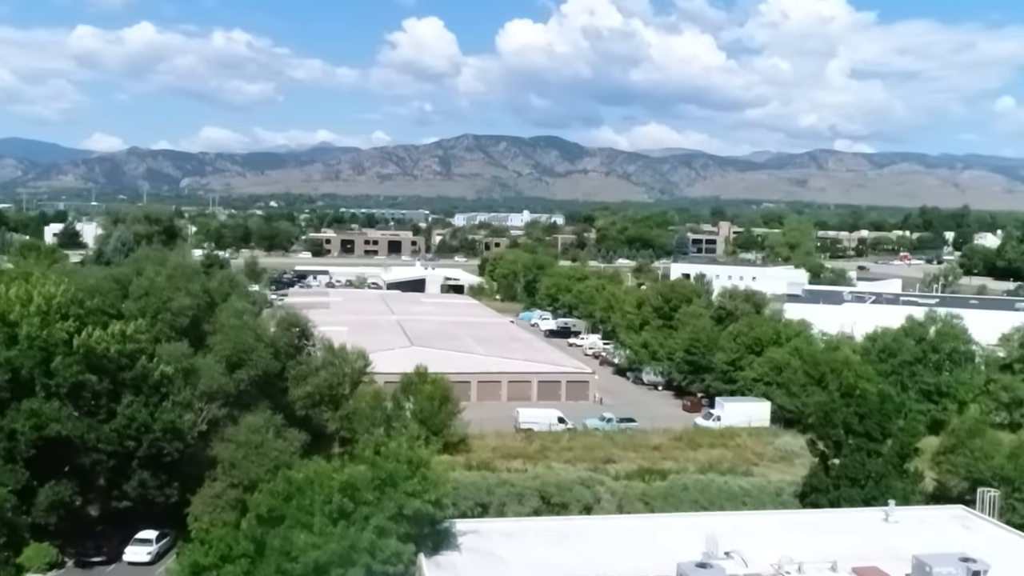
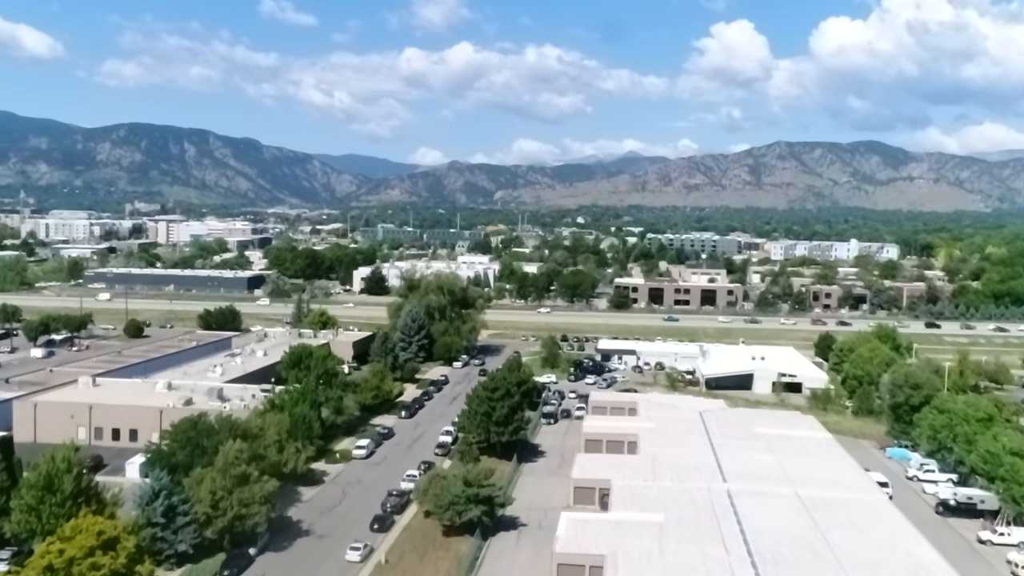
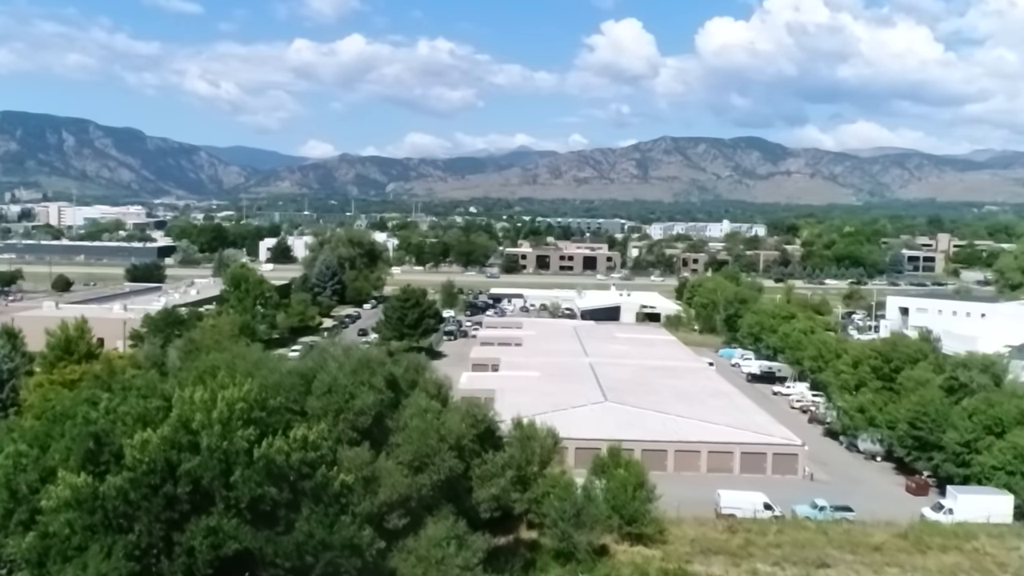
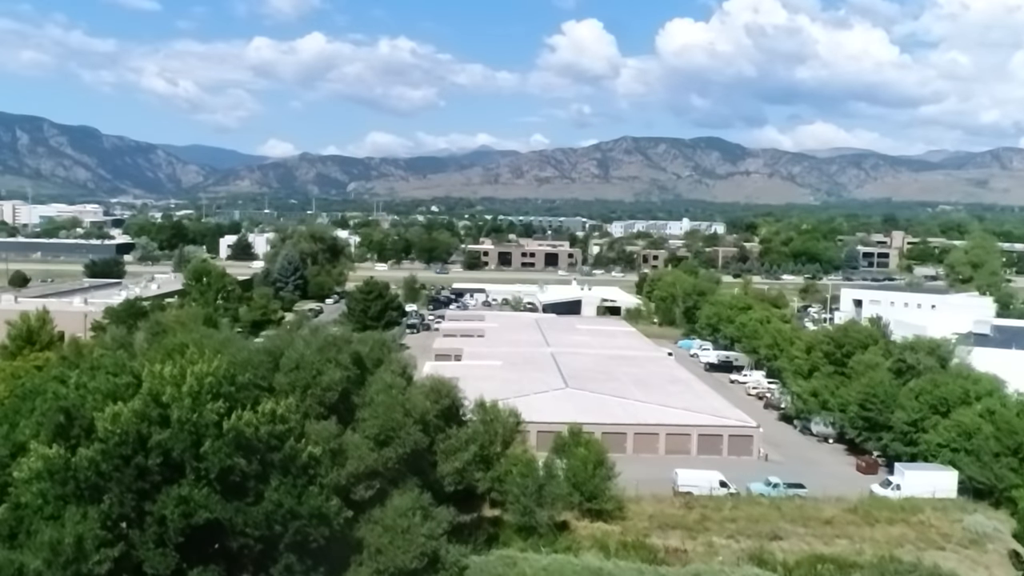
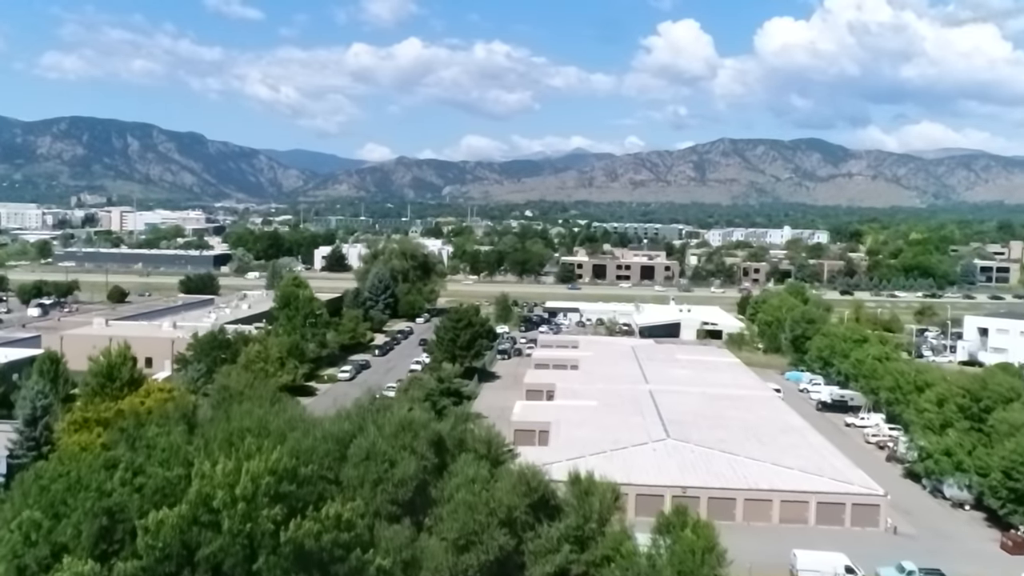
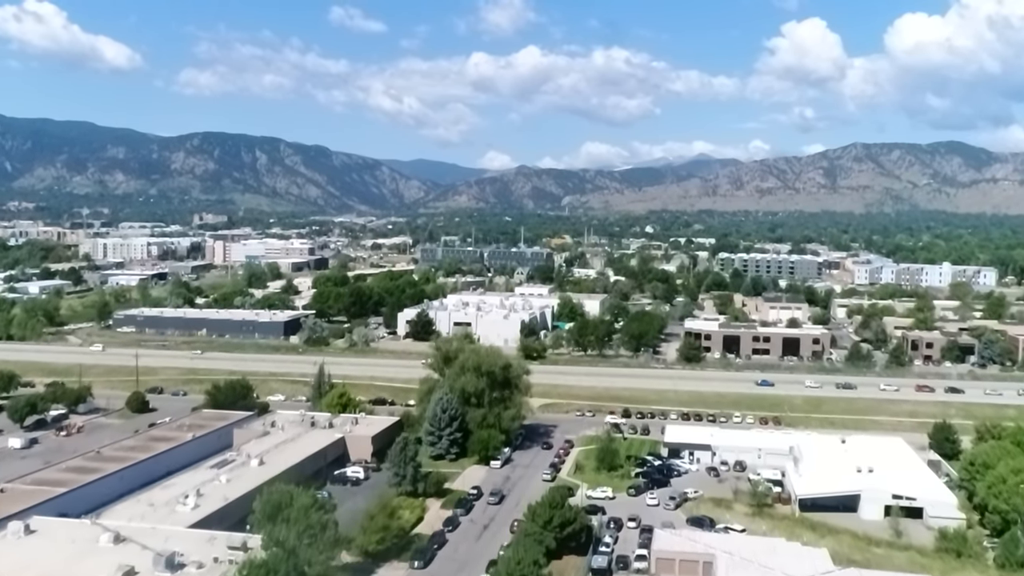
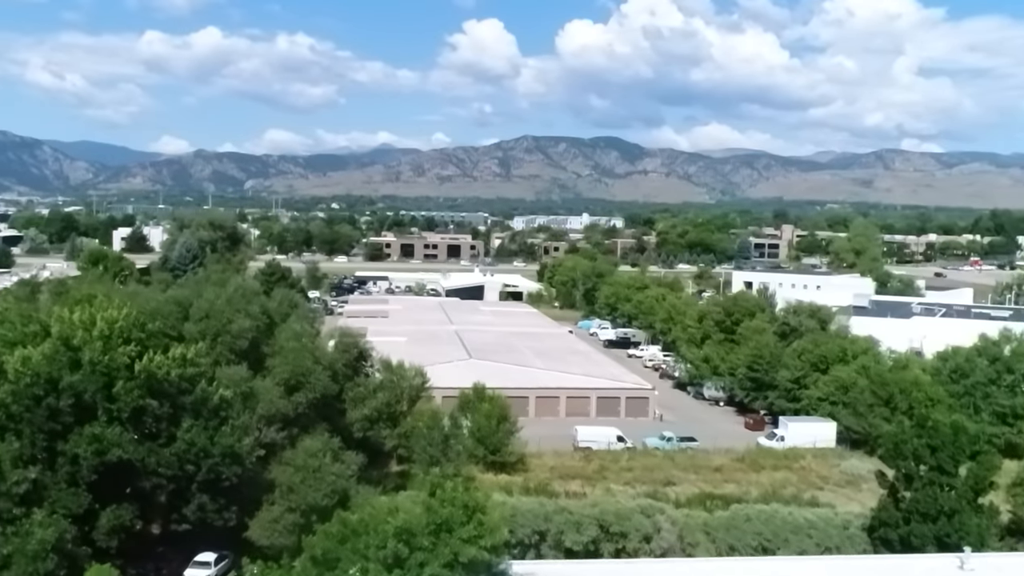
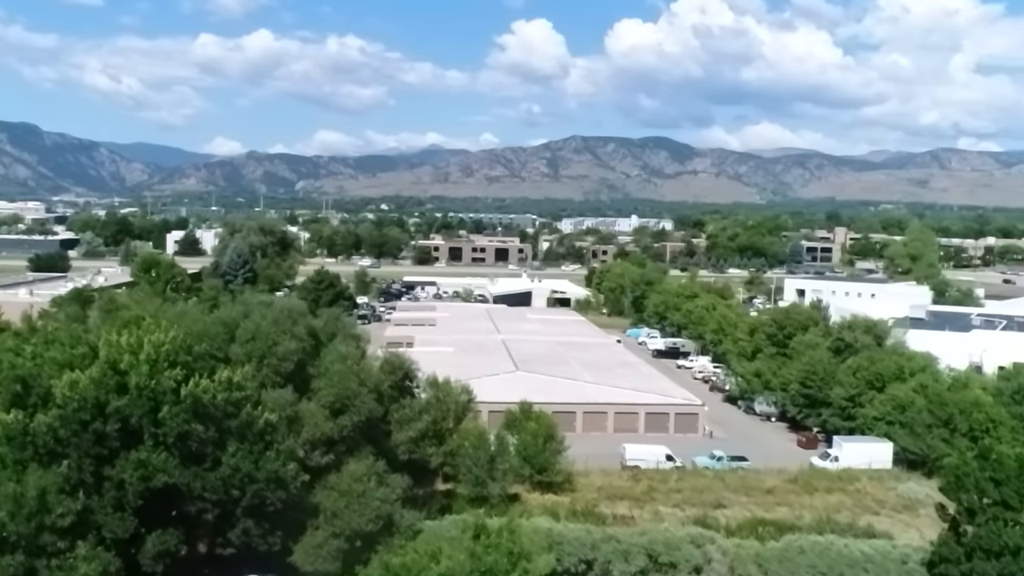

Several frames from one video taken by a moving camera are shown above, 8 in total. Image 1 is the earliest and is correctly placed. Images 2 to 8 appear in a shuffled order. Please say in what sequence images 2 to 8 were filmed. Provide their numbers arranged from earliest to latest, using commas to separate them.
7, 8, 4, 3, 5, 2, 6
